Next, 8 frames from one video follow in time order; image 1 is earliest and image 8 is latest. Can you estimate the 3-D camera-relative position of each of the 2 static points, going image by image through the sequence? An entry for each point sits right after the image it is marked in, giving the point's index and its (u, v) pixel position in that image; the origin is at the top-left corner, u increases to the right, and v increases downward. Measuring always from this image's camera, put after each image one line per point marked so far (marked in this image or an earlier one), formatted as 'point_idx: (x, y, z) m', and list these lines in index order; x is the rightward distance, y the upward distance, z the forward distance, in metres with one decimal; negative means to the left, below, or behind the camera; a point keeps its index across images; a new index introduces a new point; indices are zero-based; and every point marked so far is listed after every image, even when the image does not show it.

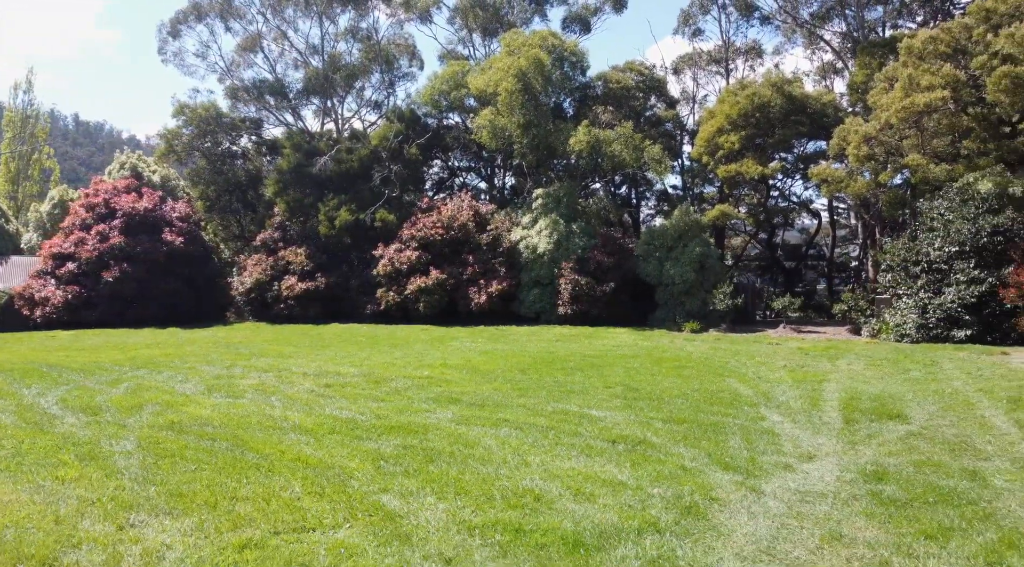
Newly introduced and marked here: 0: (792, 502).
0: (+1.6, -1.3, +4.7) m
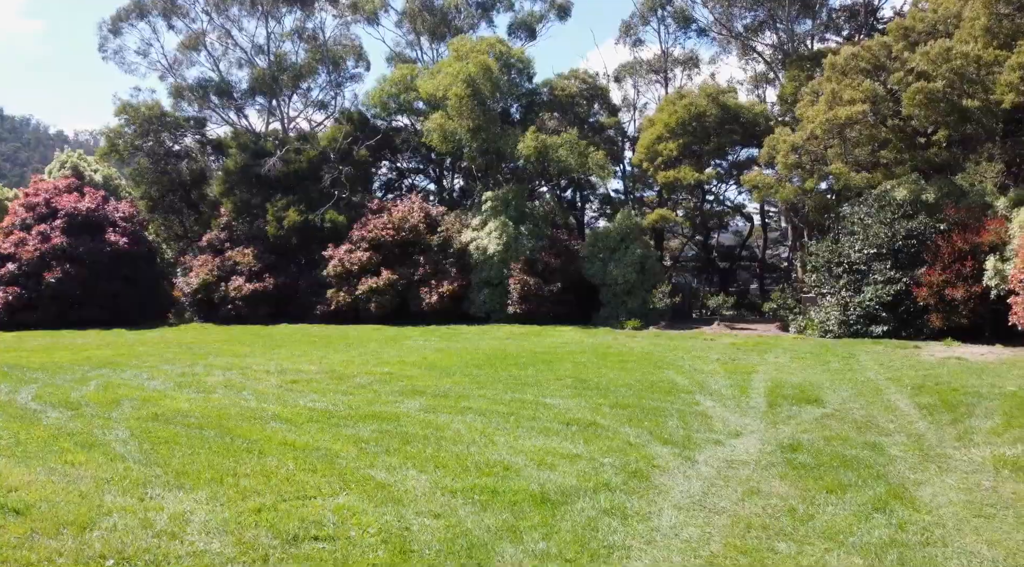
0: (+1.4, -1.3, +5.6) m
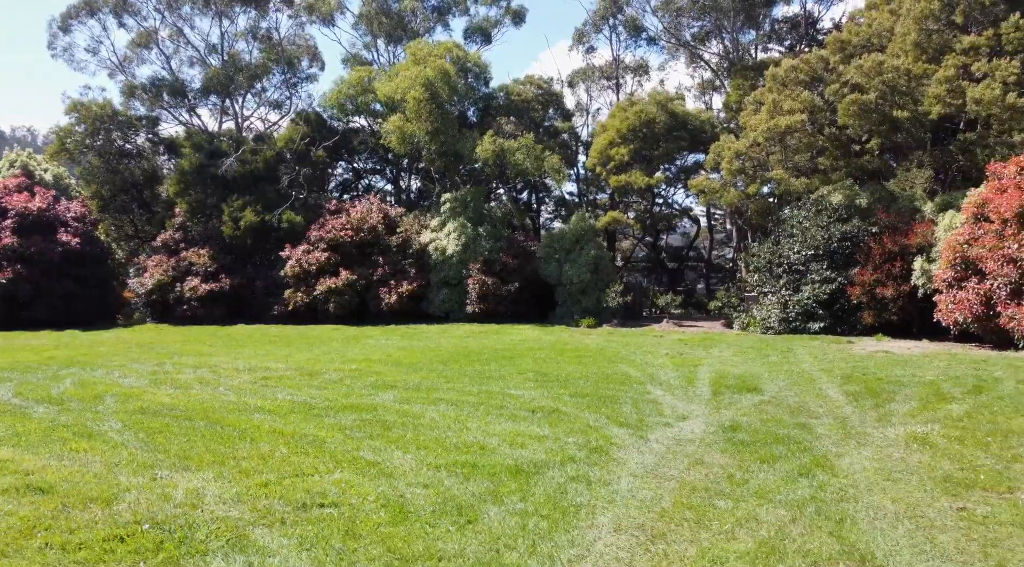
0: (+1.2, -1.3, +6.4) m
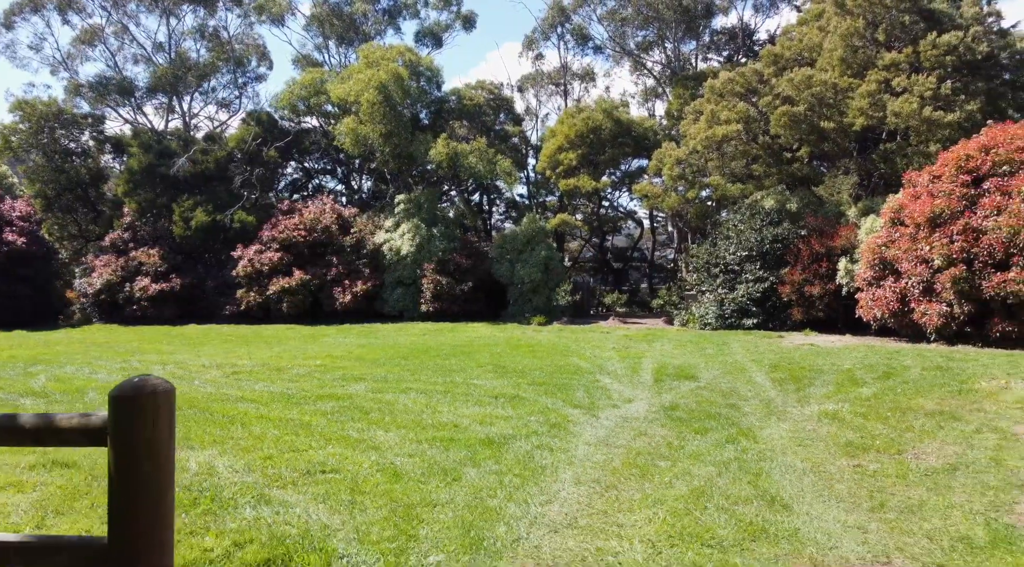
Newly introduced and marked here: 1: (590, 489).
0: (+0.9, -1.3, +7.3) m
1: (+0.5, -1.3, +5.2) m
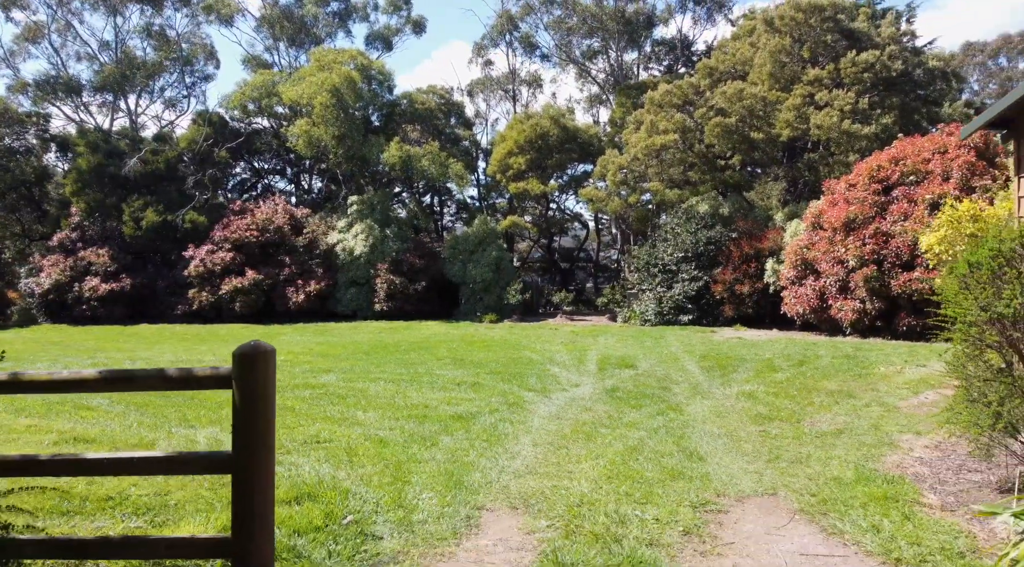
0: (+0.6, -1.3, +8.5) m
1: (+0.3, -1.3, +6.3) m
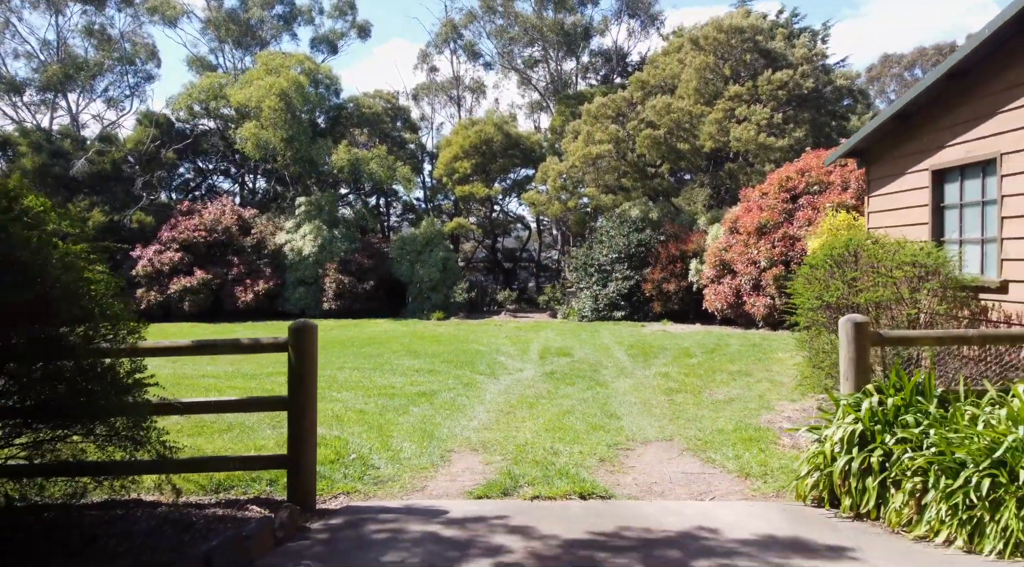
0: (0.0, -1.2, +10.1) m
1: (-0.1, -1.3, +7.9) m
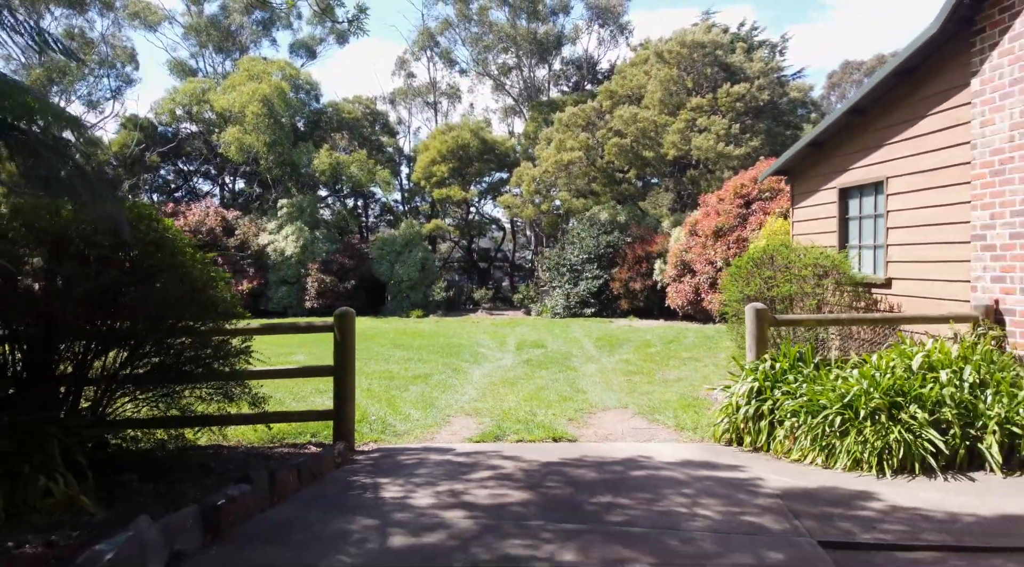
0: (-0.3, -1.2, +11.6) m
1: (-0.3, -1.2, +9.4) m
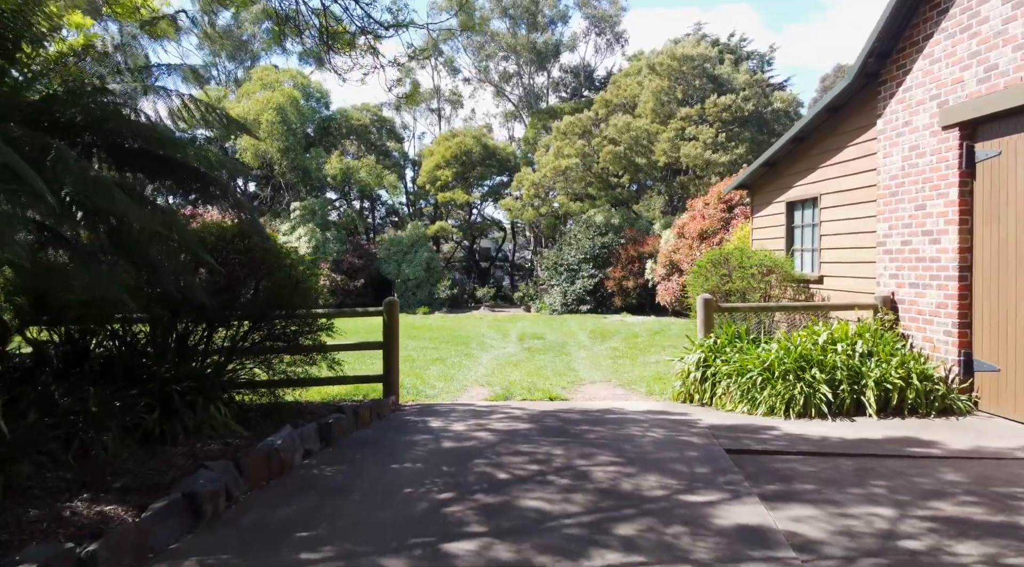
0: (-0.2, -1.2, +13.6) m
1: (-0.3, -1.2, +11.4) m
